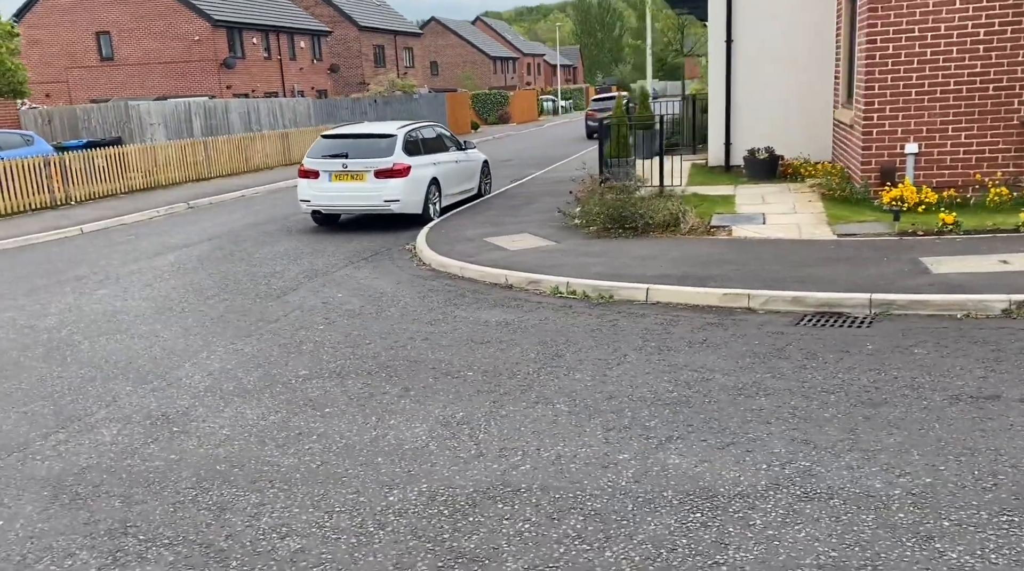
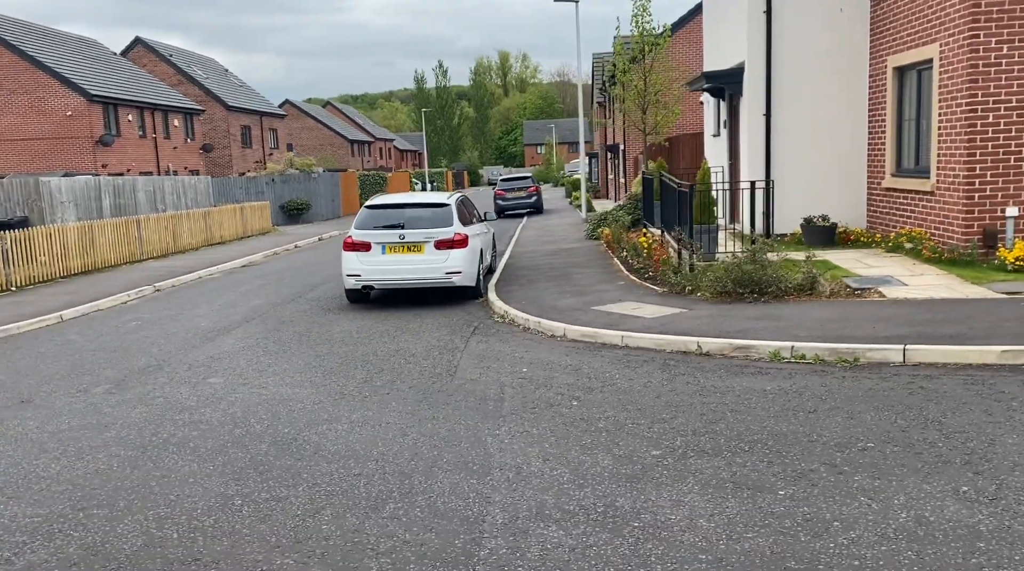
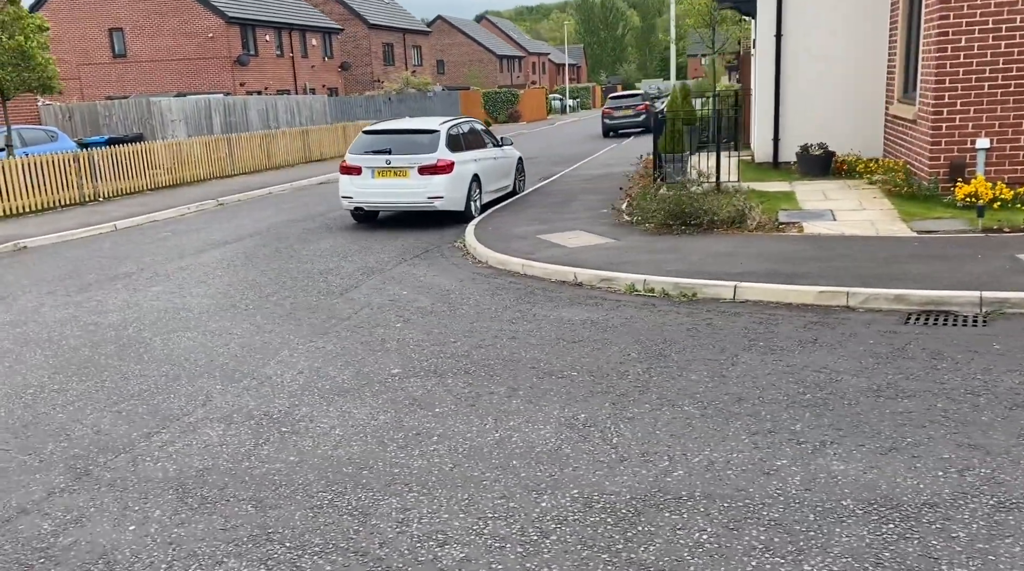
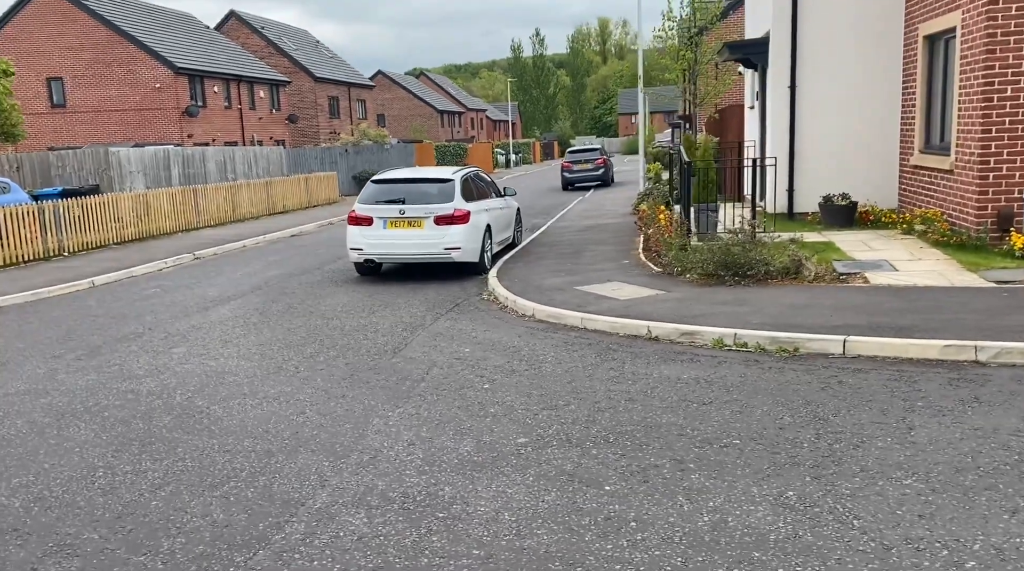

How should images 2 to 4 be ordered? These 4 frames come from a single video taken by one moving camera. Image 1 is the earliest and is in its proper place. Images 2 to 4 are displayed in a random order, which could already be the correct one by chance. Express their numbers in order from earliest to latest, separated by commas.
3, 4, 2
